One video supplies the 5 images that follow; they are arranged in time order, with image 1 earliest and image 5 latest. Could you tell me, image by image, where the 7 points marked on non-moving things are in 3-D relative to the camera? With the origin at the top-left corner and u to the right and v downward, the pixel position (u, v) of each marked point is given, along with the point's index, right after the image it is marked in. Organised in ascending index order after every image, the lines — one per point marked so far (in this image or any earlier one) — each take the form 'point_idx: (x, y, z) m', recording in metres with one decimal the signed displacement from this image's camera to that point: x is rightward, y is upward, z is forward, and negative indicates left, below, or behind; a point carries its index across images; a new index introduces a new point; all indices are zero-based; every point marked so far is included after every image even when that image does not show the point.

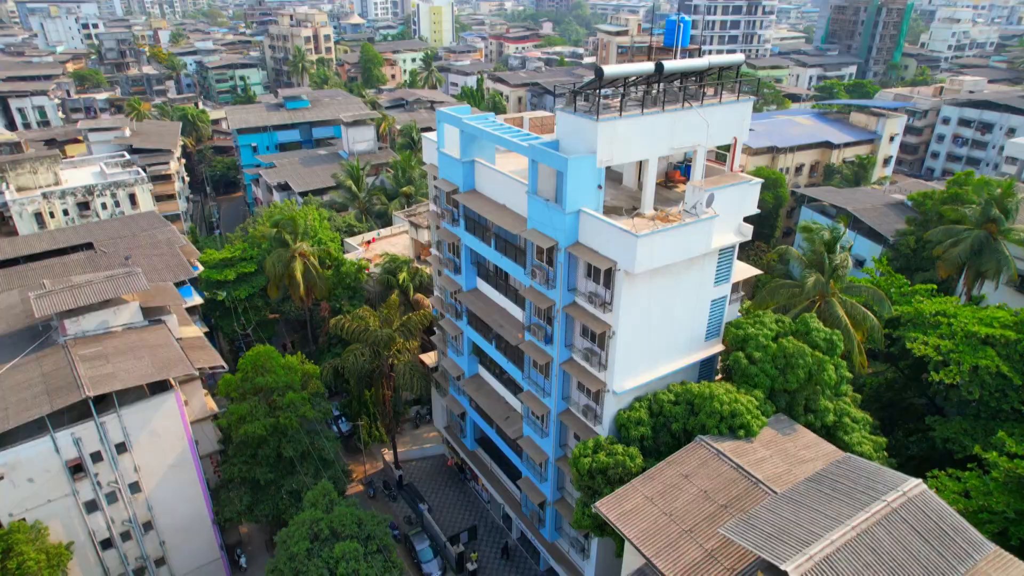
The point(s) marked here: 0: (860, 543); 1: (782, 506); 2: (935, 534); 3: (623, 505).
0: (+7.9, -5.8, +14.5) m
1: (+6.8, -5.5, +16.1) m
2: (+10.0, -5.8, +15.2) m
3: (+3.3, -6.5, +19.2) m
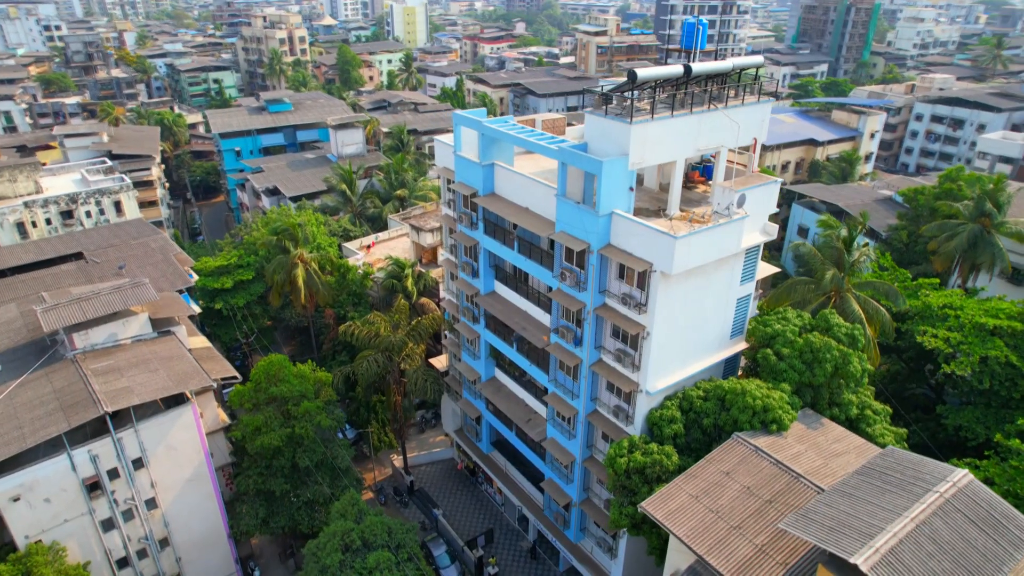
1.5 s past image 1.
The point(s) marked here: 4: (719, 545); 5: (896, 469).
0: (+9.5, -5.7, +14.9) m
1: (+8.3, -5.5, +16.4) m
2: (+11.6, -5.7, +15.6) m
3: (+4.7, -6.5, +19.4) m
4: (+5.9, -7.3, +18.1) m
5: (+10.3, -4.9, +17.2) m
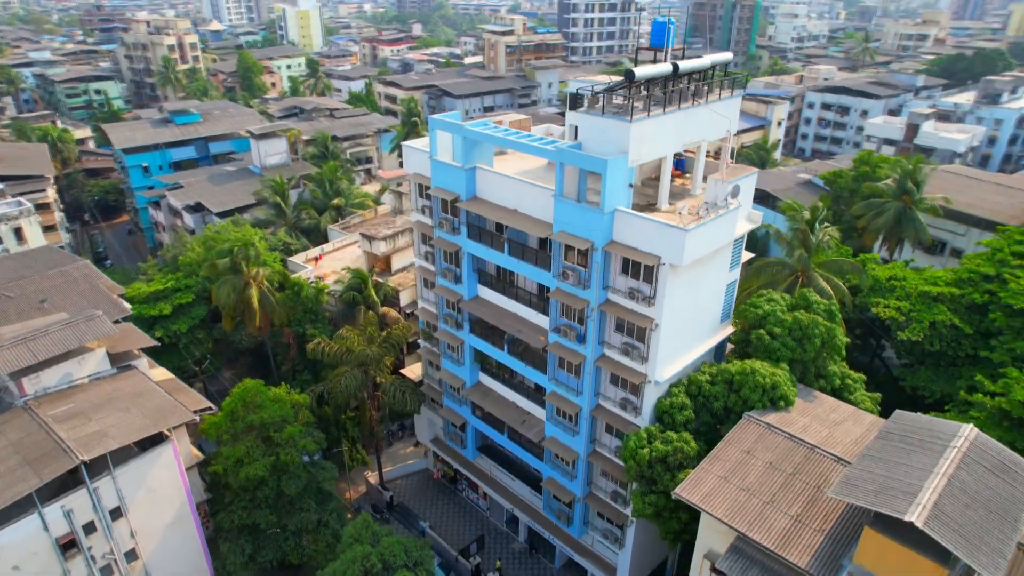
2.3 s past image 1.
0: (+11.2, -5.0, +16.3) m
1: (+9.8, -4.9, +17.6) m
2: (+13.2, -4.8, +17.3) m
3: (+5.9, -6.2, +20.1) m
4: (+7.3, -6.9, +18.9) m
5: (+11.6, -4.2, +18.7) m
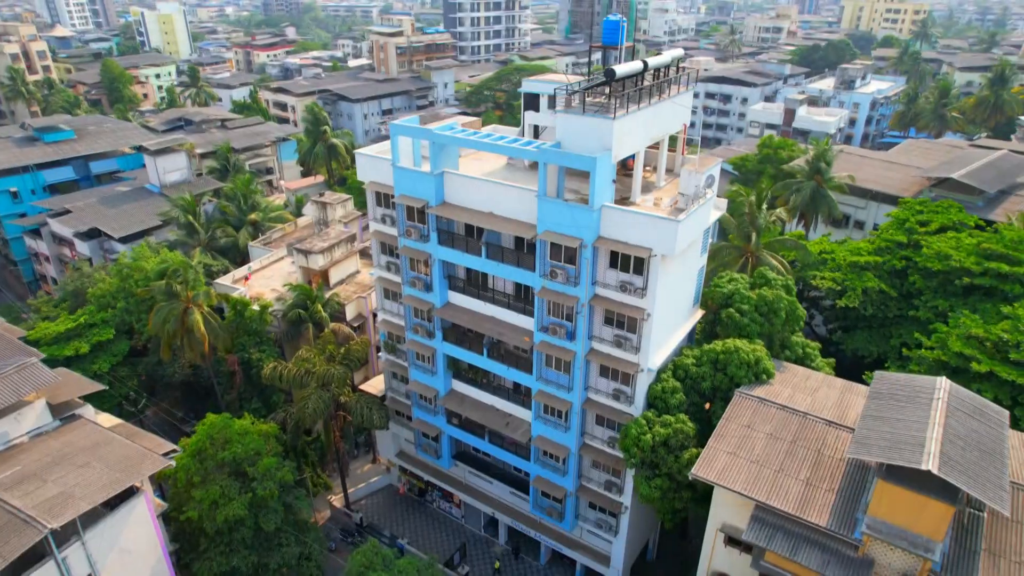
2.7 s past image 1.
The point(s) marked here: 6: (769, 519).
0: (+12.3, -4.1, +18.1) m
1: (+10.8, -4.1, +19.2) m
2: (+14.1, -3.8, +19.5) m
3: (+6.6, -5.8, +21.0) m
4: (+8.2, -6.3, +20.1) m
5: (+12.3, -3.2, +20.6) m
6: (+8.0, -7.2, +19.9) m
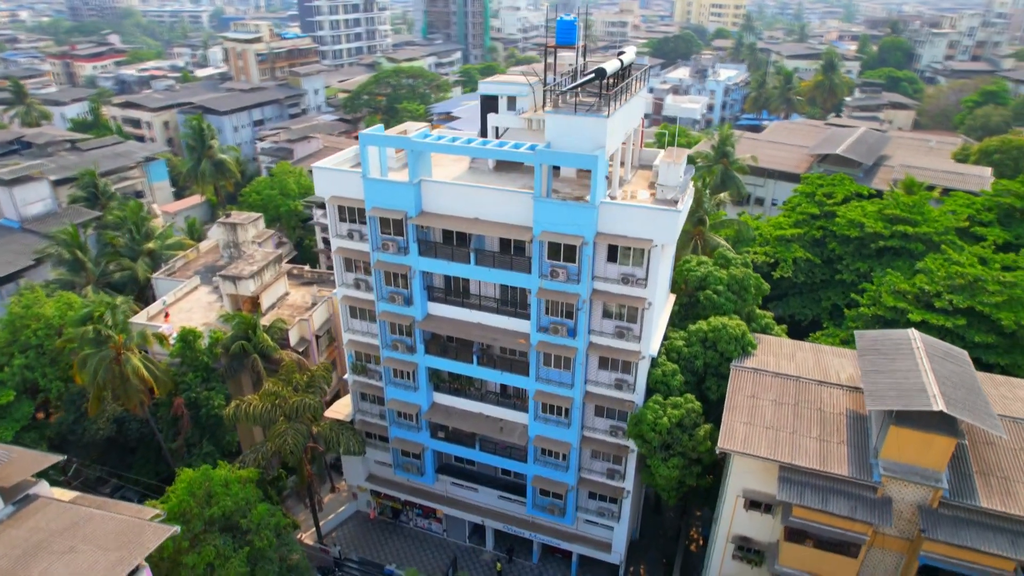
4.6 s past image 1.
0: (+13.8, -2.9, +20.7) m
1: (+12.0, -3.0, +21.4) m
2: (+15.2, -2.4, +22.4) m
3: (+7.8, -5.2, +22.4) m
4: (+9.6, -5.5, +21.8) m
5: (+13.1, -2.0, +23.1) m
6: (+9.5, -6.4, +21.5) m
